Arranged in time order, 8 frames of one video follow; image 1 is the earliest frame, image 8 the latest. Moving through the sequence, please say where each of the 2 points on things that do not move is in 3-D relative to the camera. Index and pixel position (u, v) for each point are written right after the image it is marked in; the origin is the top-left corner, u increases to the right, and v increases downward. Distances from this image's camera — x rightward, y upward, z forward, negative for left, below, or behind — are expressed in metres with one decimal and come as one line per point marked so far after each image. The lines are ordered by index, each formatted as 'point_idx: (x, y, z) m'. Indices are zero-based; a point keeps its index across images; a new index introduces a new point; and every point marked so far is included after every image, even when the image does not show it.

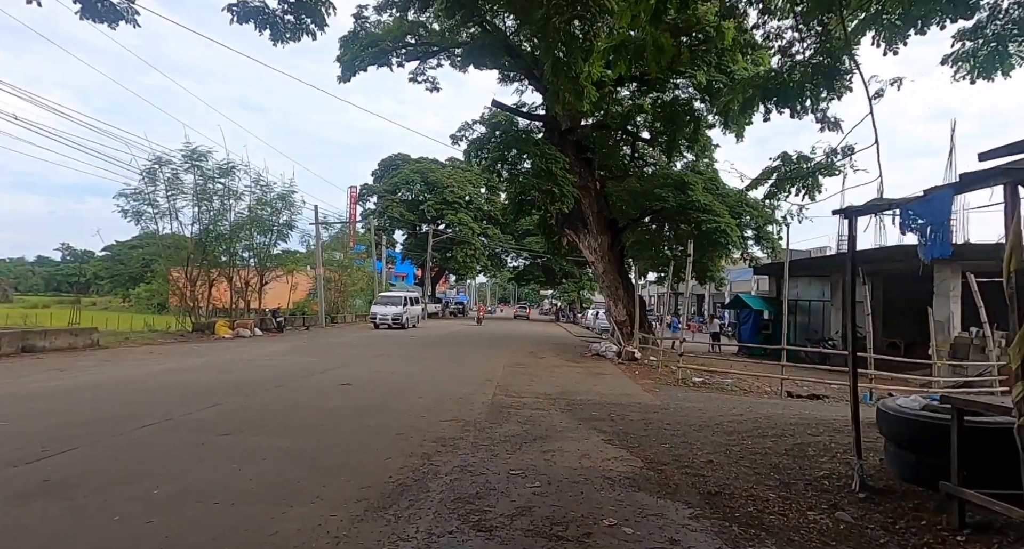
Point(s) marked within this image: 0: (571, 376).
0: (+1.2, -2.1, +12.6) m
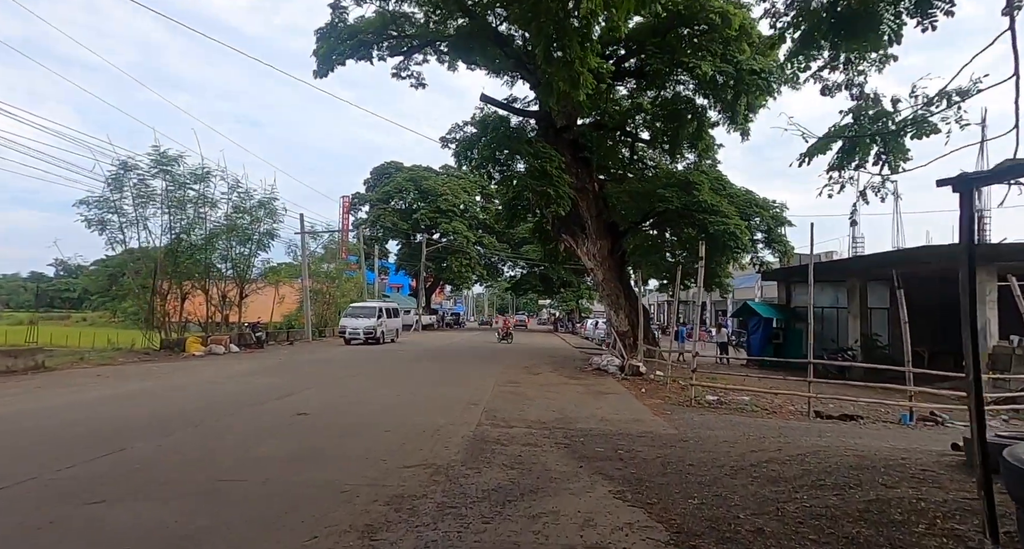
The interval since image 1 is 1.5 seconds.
0: (+1.0, -2.2, +11.2) m
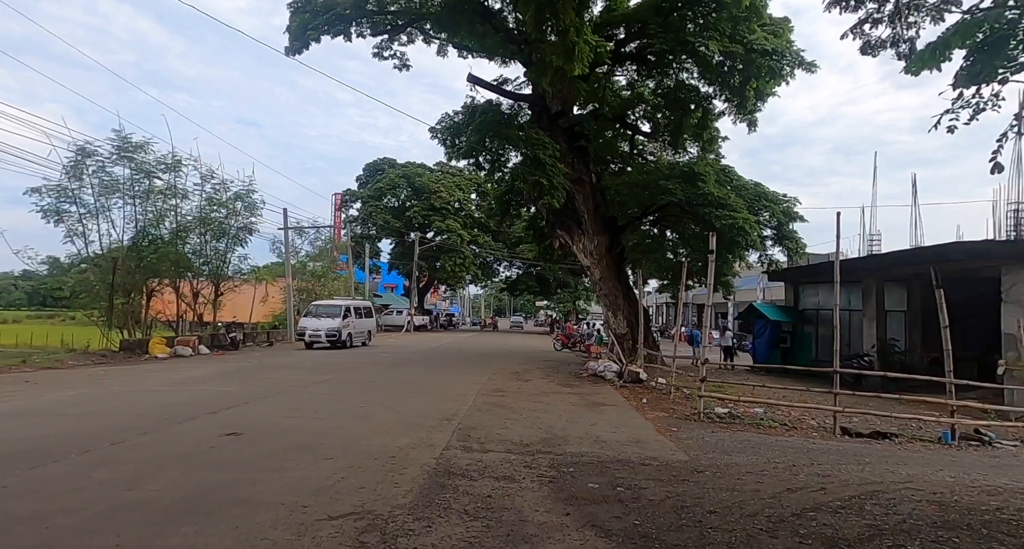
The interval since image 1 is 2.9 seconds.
0: (+0.7, -2.1, +9.8) m
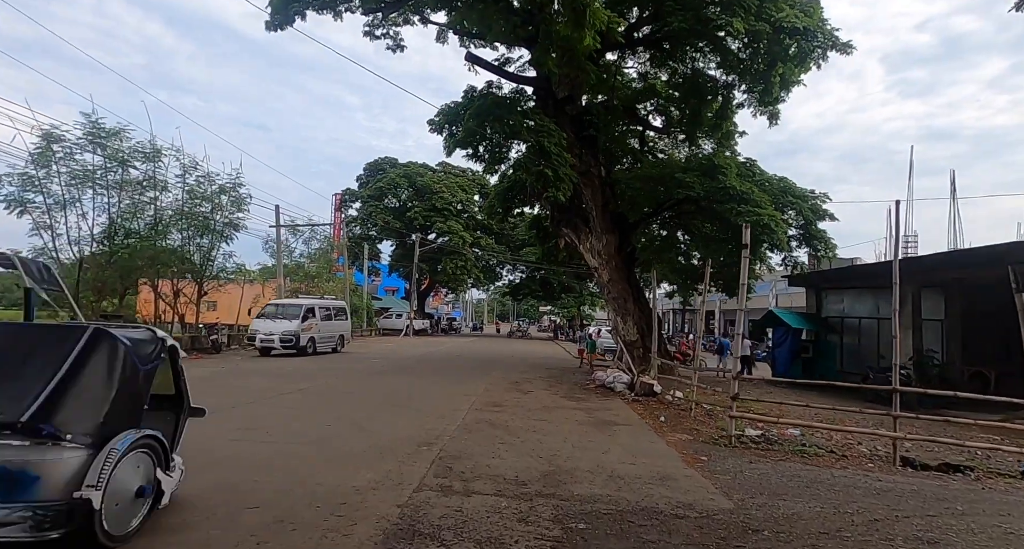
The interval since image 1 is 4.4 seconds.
0: (+0.7, -2.1, +8.3) m
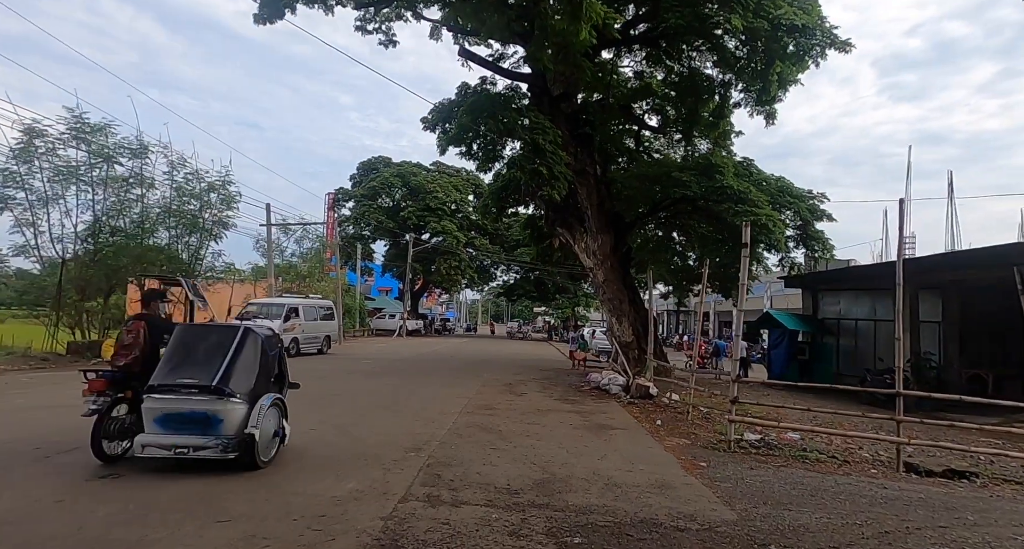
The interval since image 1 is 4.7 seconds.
0: (+0.6, -2.1, +8.0) m
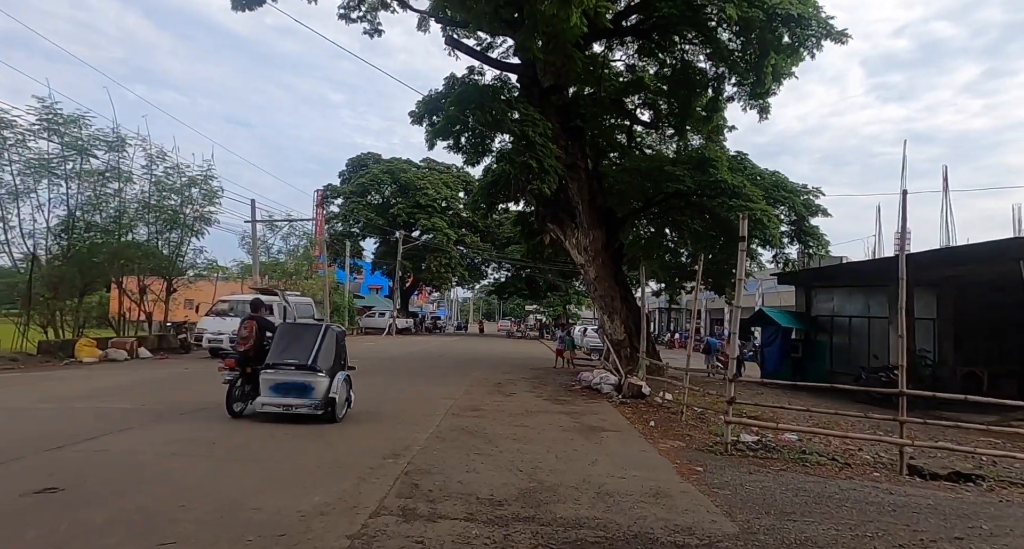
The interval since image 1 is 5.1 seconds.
0: (+0.4, -2.0, +7.6) m
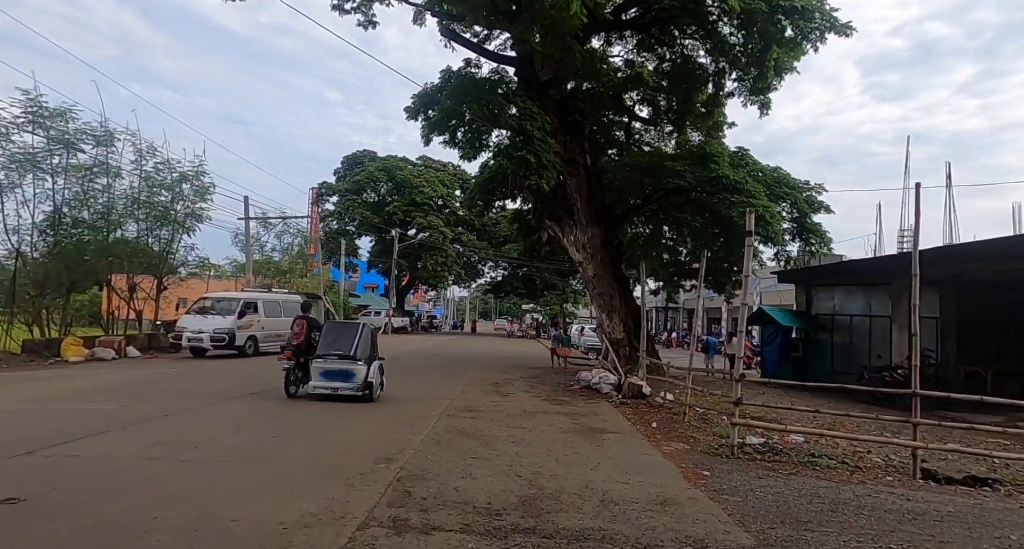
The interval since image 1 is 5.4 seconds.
0: (+0.4, -2.0, +7.3) m
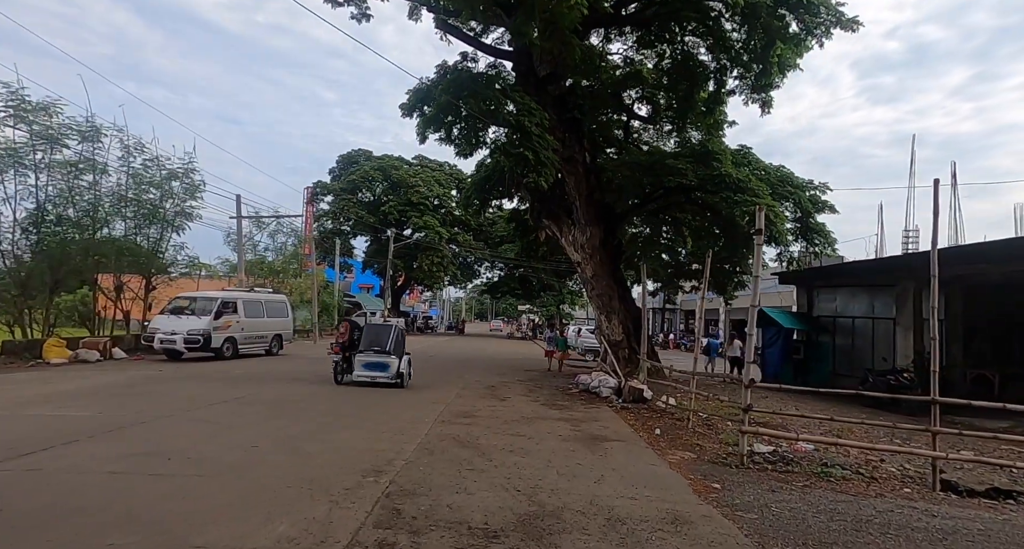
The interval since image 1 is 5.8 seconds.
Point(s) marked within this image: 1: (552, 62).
0: (+0.4, -2.0, +6.9) m
1: (+1.0, +5.1, +14.9) m
